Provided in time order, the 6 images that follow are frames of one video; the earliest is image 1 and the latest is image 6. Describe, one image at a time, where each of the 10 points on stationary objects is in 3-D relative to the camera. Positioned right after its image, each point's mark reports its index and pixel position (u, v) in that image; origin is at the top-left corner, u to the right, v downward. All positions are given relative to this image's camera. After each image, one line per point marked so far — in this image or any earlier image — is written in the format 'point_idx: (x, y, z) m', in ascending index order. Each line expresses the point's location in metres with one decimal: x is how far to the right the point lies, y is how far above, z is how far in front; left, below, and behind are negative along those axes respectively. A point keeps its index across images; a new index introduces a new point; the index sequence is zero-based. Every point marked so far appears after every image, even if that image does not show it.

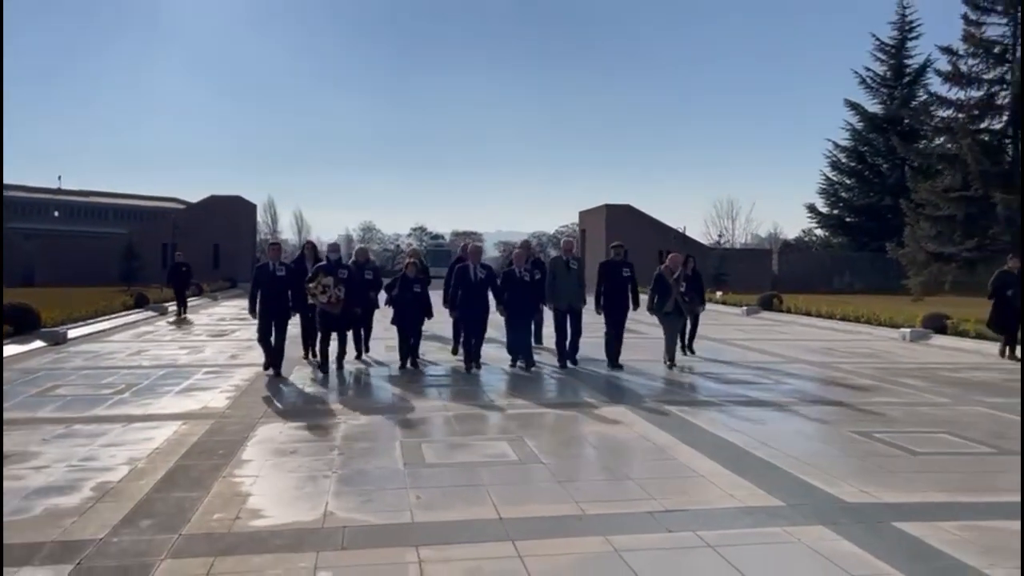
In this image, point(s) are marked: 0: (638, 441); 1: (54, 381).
0: (+1.0, -1.3, +7.1) m
1: (-5.5, -1.1, +10.5) m
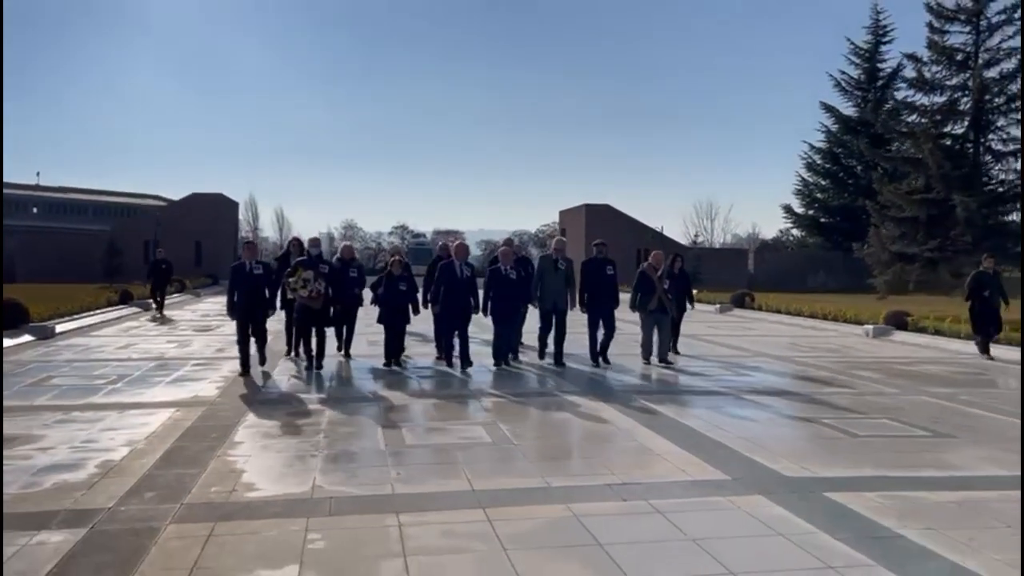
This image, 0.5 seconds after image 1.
0: (+0.8, -1.2, +7.7) m
1: (-5.8, -1.0, +10.9) m
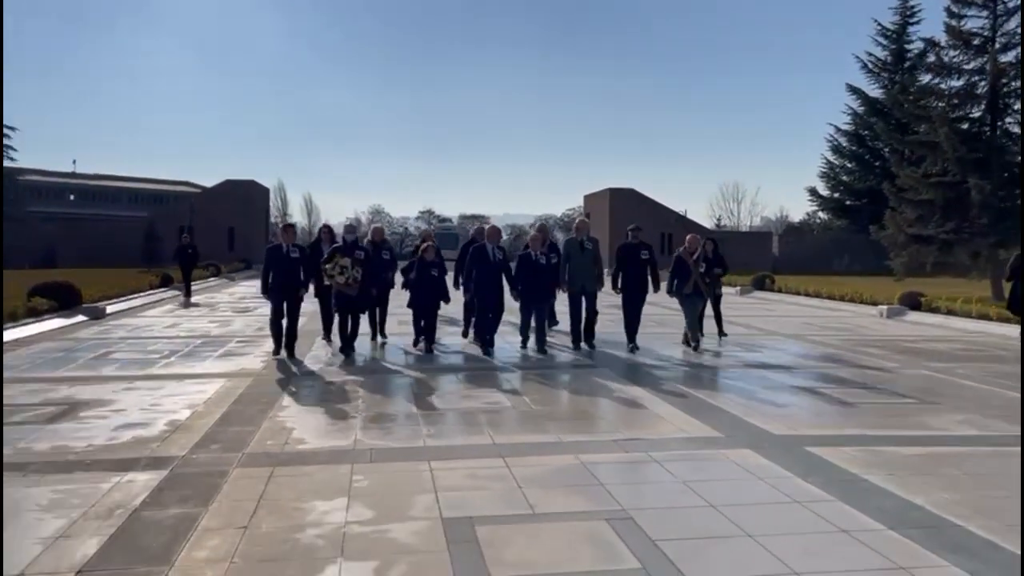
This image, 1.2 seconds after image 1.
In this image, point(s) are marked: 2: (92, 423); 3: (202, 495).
0: (+1.0, -1.0, +8.4) m
1: (-5.5, -0.8, +11.8) m
2: (-3.3, -1.1, +6.9) m
3: (-1.8, -1.2, +4.9) m
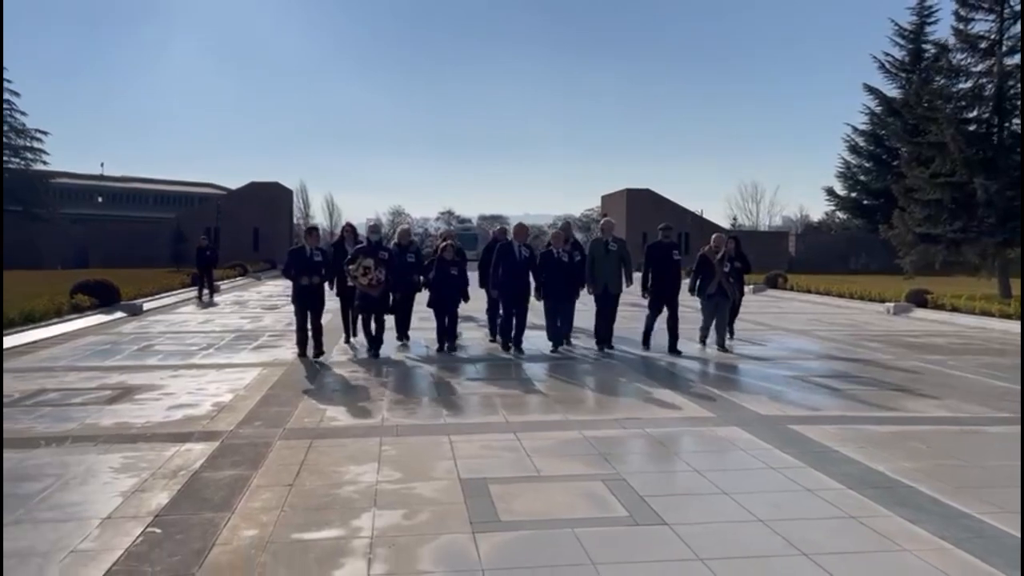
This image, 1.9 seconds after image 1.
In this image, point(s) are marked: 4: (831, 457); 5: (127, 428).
0: (+1.1, -1.0, +9.1) m
1: (-5.3, -0.8, +12.7) m
2: (-3.2, -1.0, +7.7) m
3: (-1.7, -1.1, +5.7) m
4: (+2.1, -1.1, +5.8) m
5: (-3.0, -1.1, +6.8) m
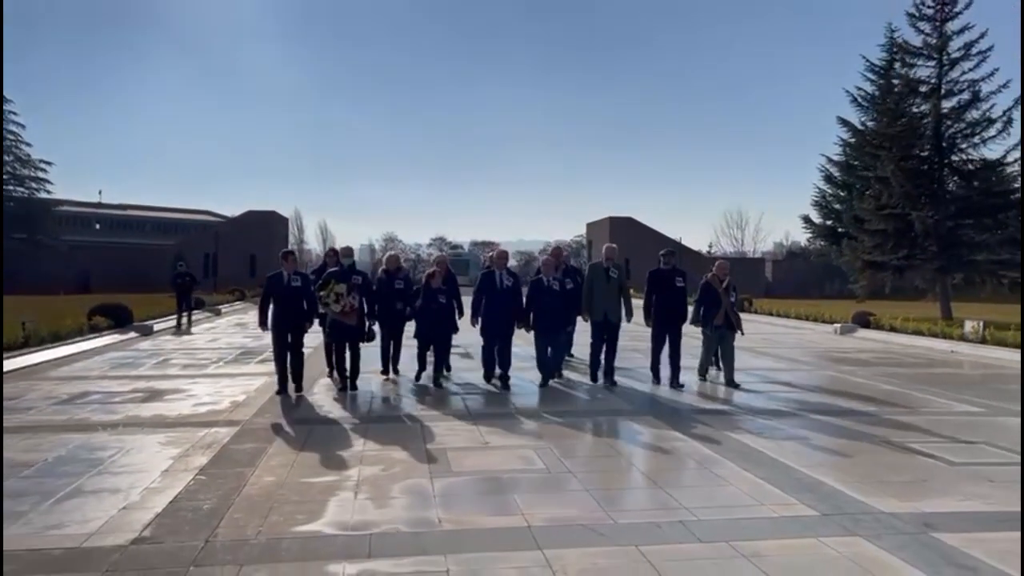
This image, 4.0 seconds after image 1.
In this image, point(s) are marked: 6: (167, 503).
0: (+0.7, -1.2, +10.8) m
1: (-5.7, -1.1, +14.3) m
2: (-3.6, -1.2, +9.4) m
3: (-2.1, -1.3, +7.4) m
4: (+1.7, -1.3, +7.5) m
5: (-3.4, -1.3, +8.4) m
6: (-2.1, -1.3, +5.4) m
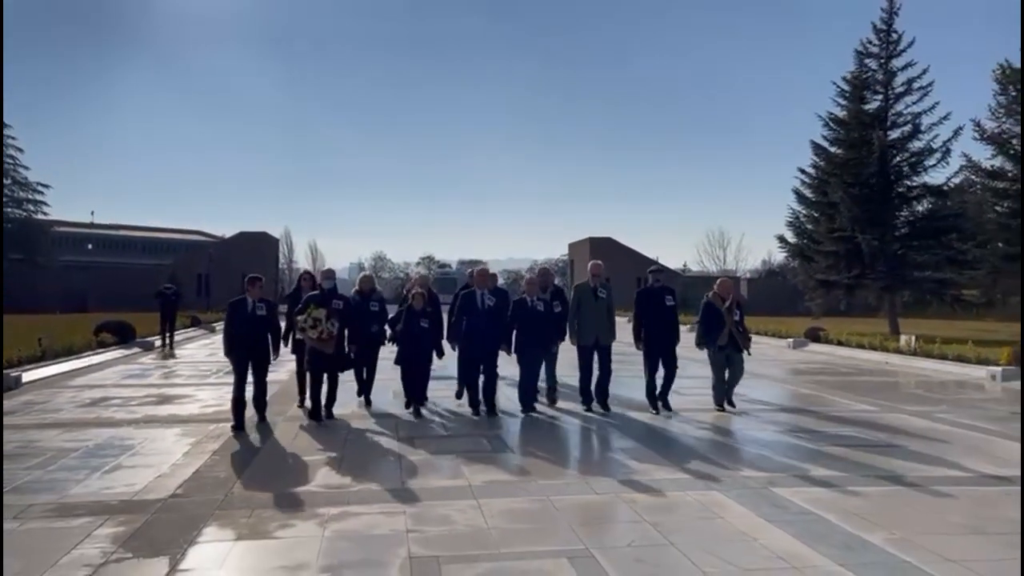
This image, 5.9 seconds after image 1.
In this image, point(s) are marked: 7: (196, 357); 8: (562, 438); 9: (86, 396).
0: (+0.3, -1.5, +12.3) m
1: (-6.2, -1.5, +15.8) m
2: (-4.1, -1.5, +10.9) m
3: (-2.5, -1.4, +8.9) m
4: (+1.3, -1.4, +9.0) m
5: (-3.8, -1.5, +9.9) m
6: (-2.5, -1.5, +6.9) m
7: (-6.6, -1.4, +18.4) m
8: (+0.5, -1.4, +9.0) m
9: (-5.7, -1.5, +11.7) m
